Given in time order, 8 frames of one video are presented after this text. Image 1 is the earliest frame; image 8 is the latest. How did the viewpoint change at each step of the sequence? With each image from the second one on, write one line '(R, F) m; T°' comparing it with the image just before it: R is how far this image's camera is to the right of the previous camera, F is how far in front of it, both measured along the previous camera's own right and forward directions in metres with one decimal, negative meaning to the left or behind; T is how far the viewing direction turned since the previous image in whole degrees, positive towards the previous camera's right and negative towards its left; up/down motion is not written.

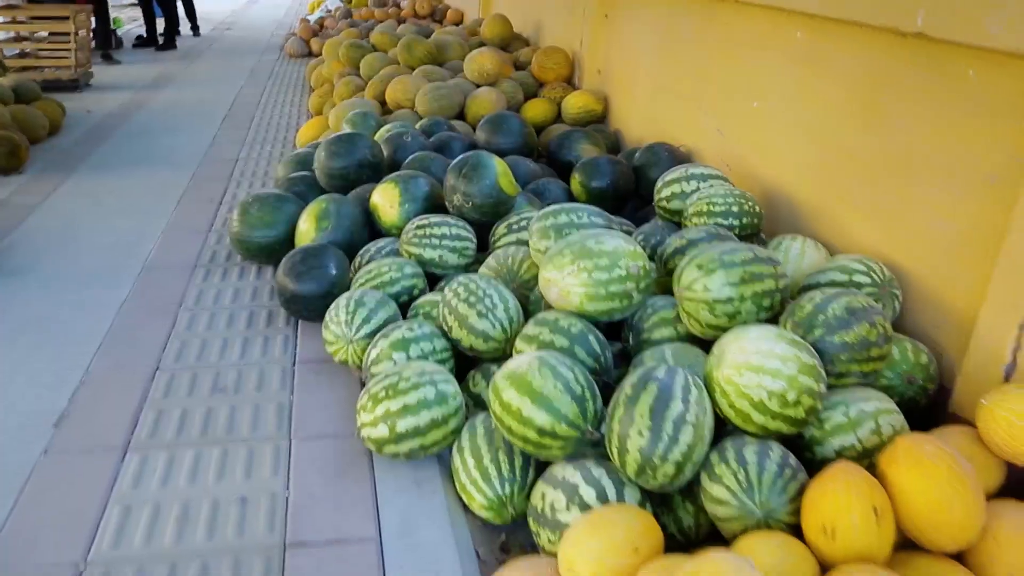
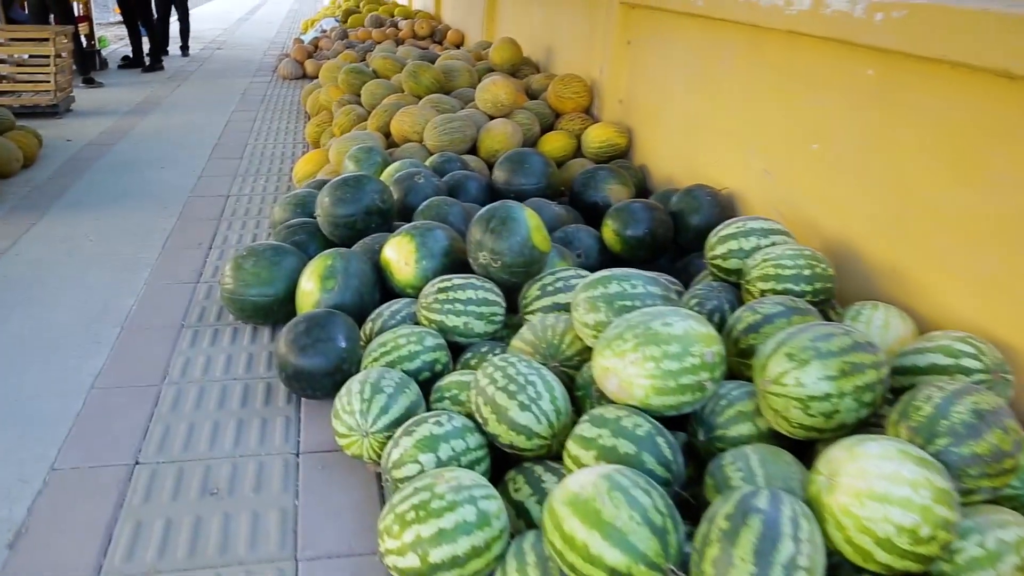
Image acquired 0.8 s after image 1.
(-0.1, +0.3) m; +1°
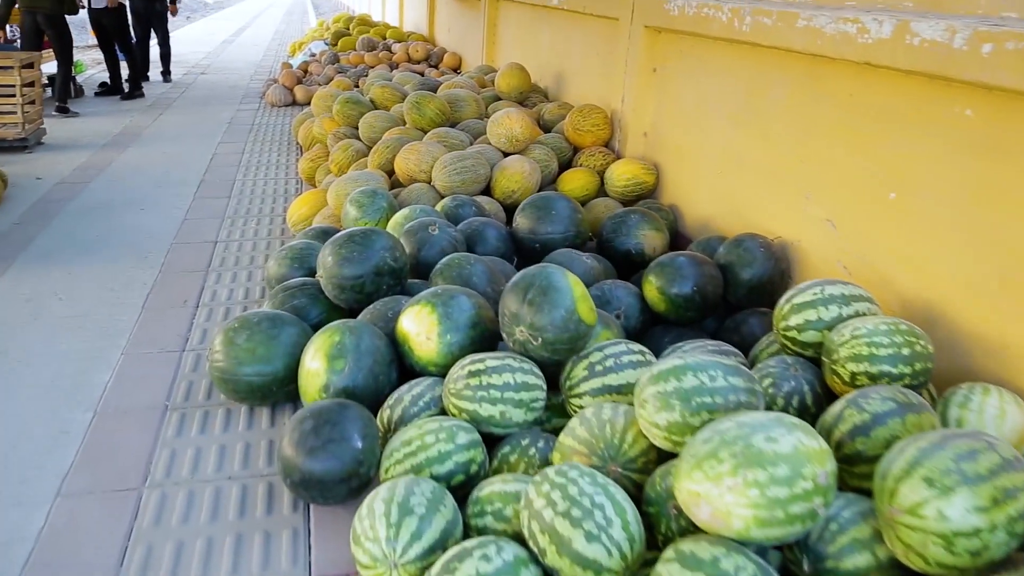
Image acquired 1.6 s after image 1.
(-0.1, +0.3) m; +1°
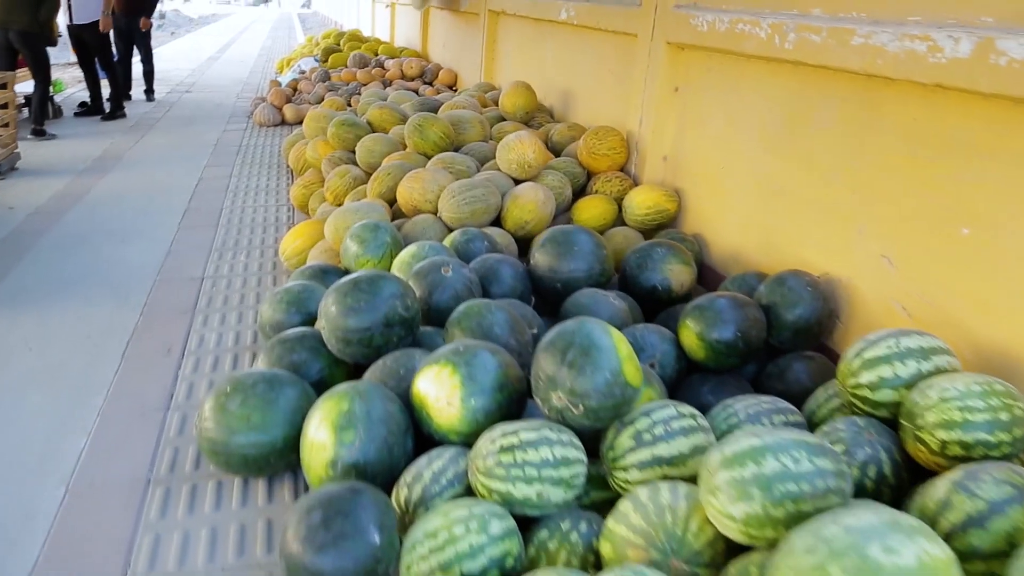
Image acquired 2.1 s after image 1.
(-0.1, +0.2) m; +1°
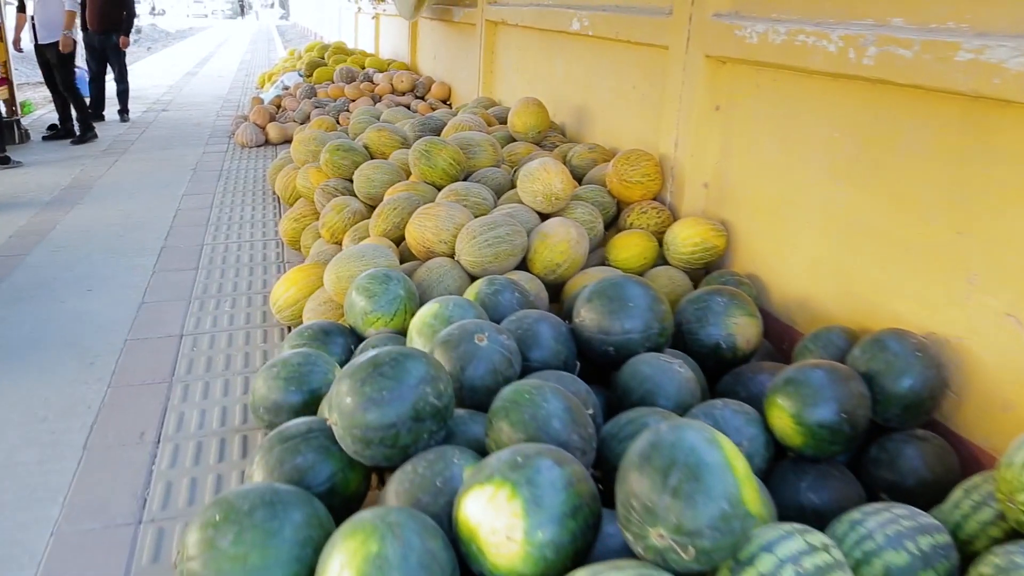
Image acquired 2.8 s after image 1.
(-0.1, +0.4) m; +1°
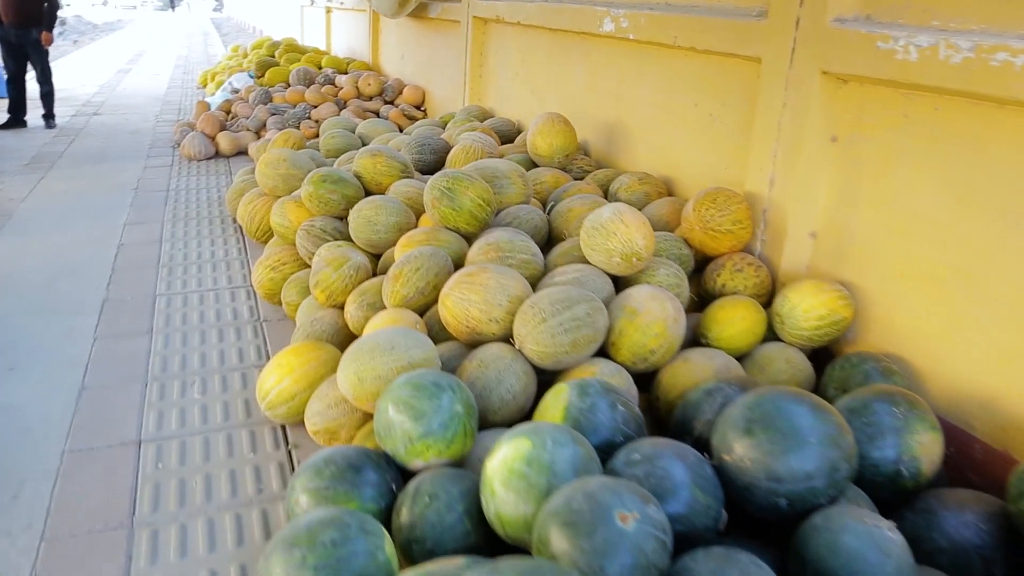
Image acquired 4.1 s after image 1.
(-0.2, +0.6) m; +4°
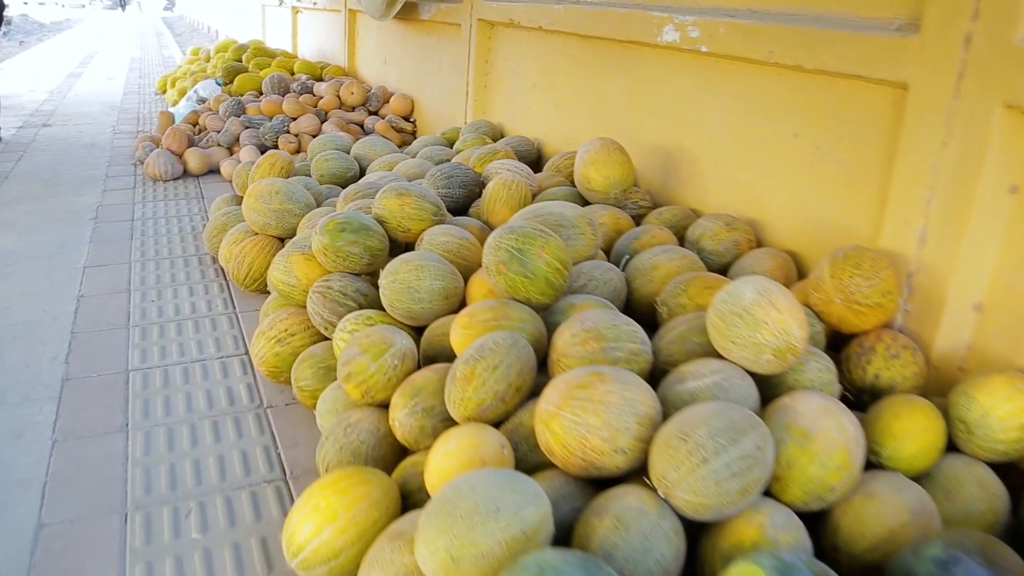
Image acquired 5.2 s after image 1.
(-0.2, +0.5) m; +3°
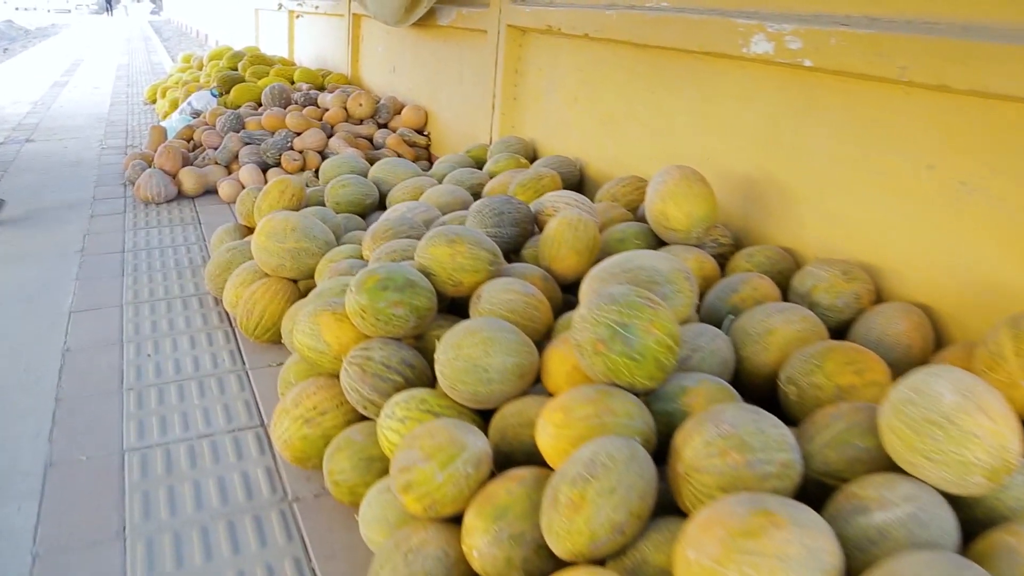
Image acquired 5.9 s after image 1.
(-0.1, +0.4) m; +1°
